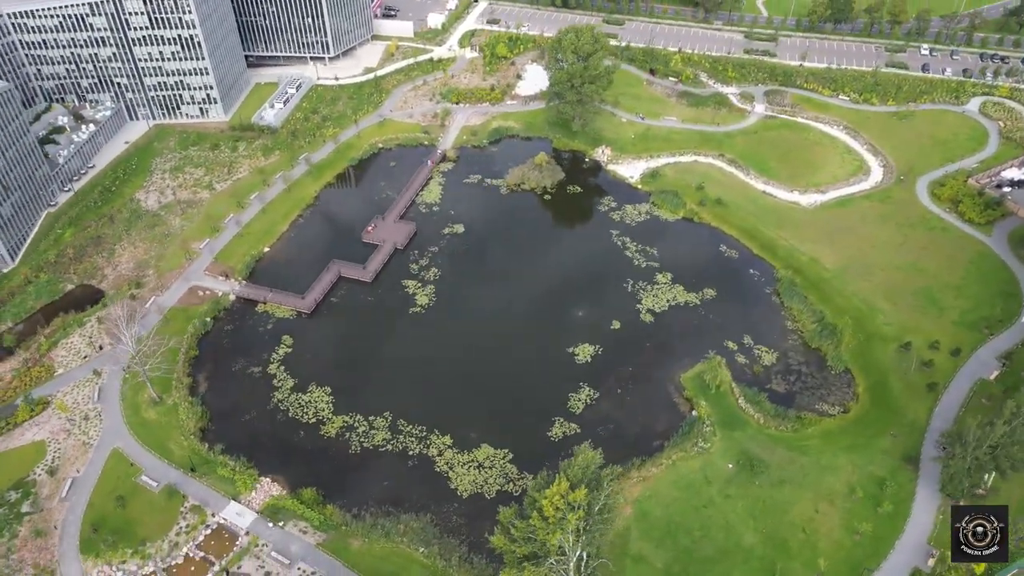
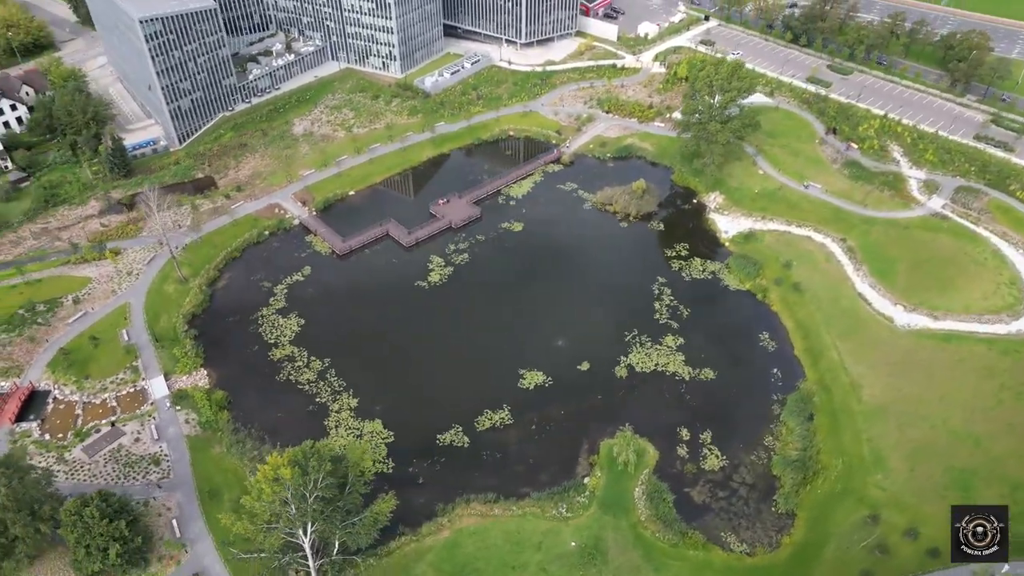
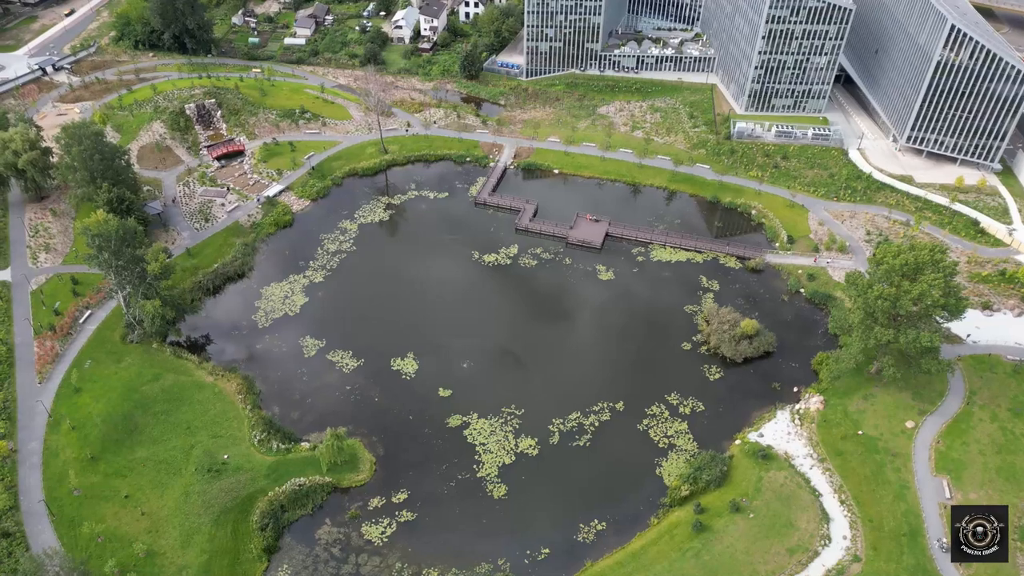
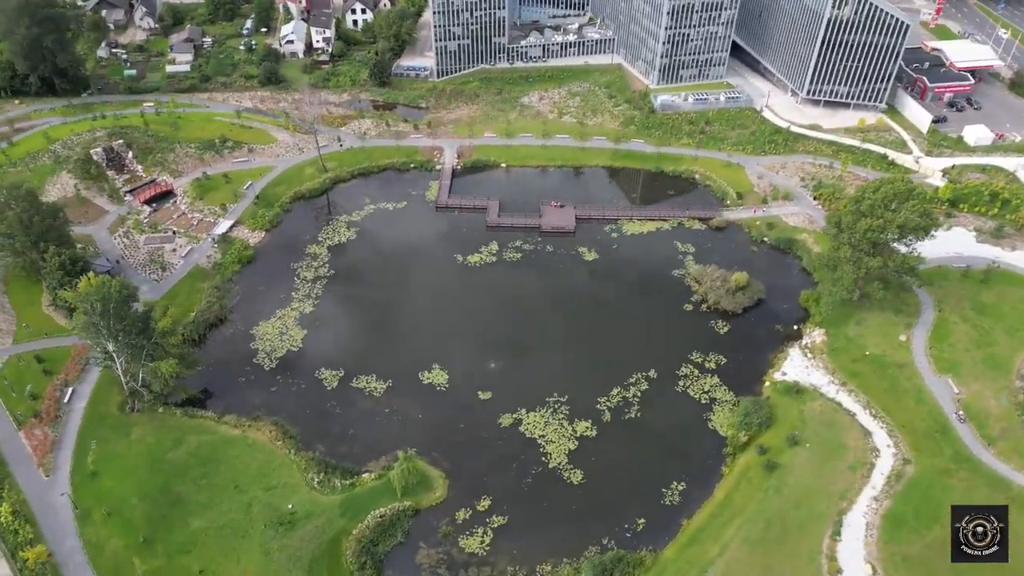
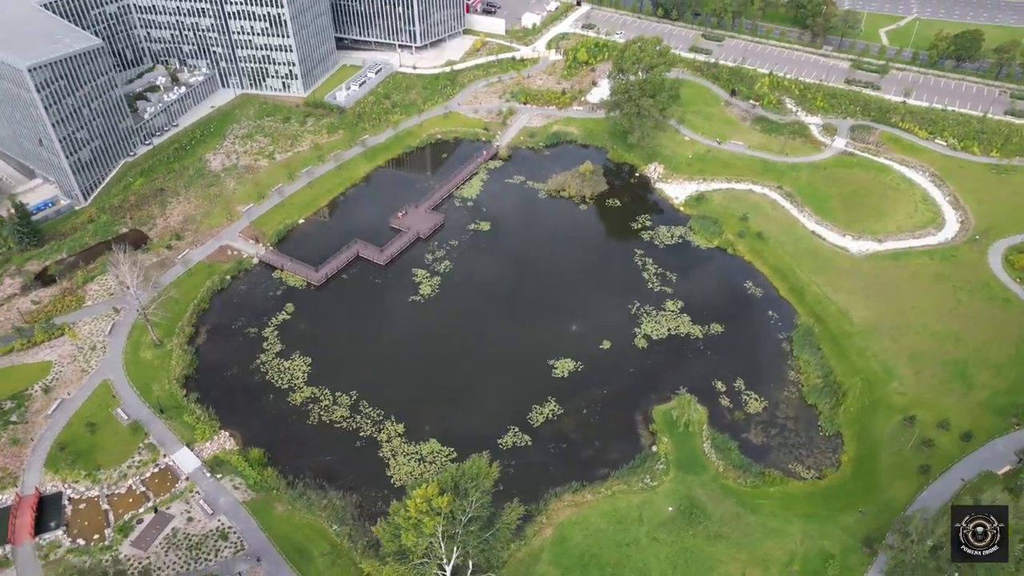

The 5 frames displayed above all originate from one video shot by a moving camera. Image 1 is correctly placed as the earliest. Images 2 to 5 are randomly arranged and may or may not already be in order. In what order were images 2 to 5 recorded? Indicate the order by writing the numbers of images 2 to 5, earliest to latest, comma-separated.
5, 2, 4, 3
